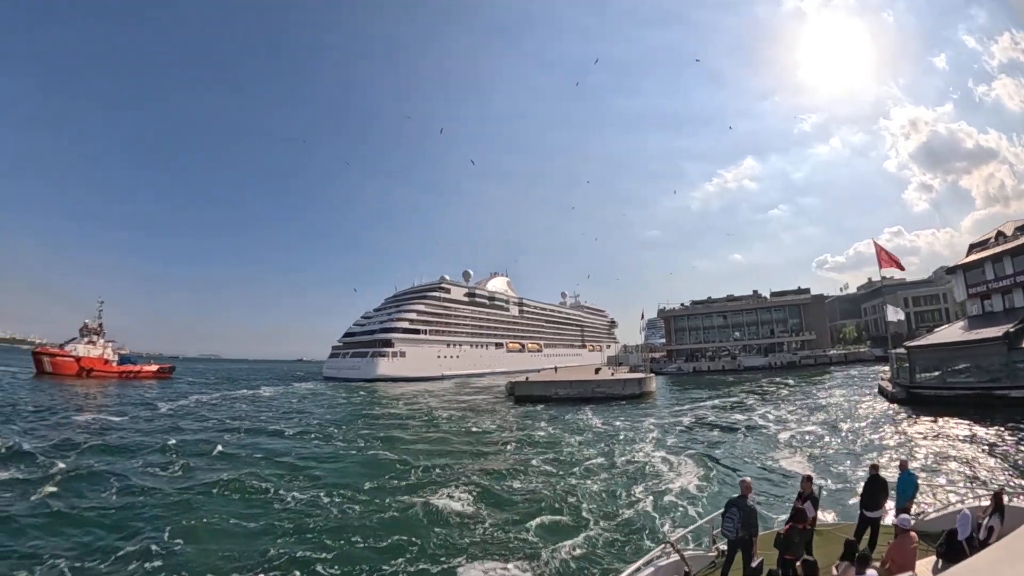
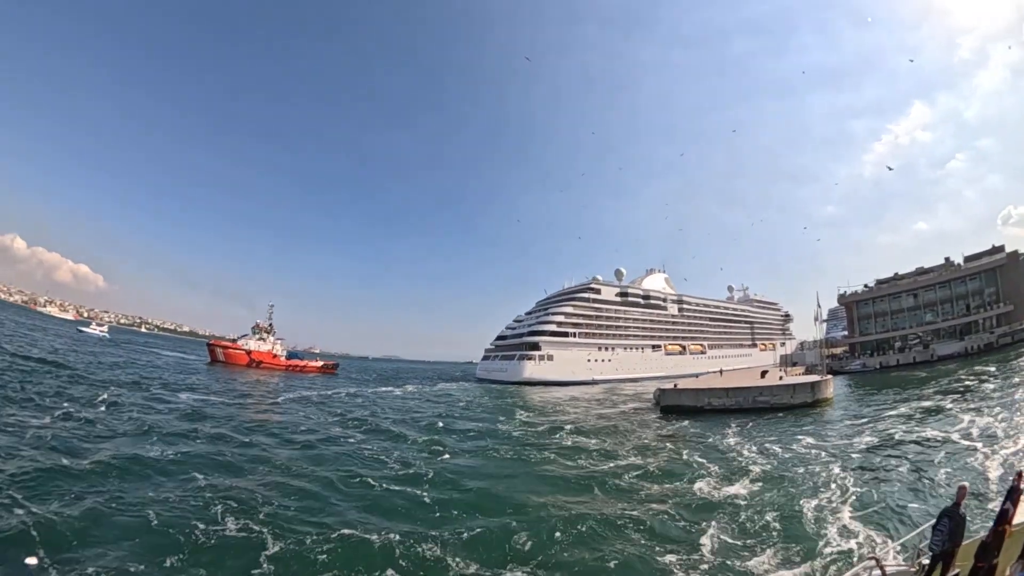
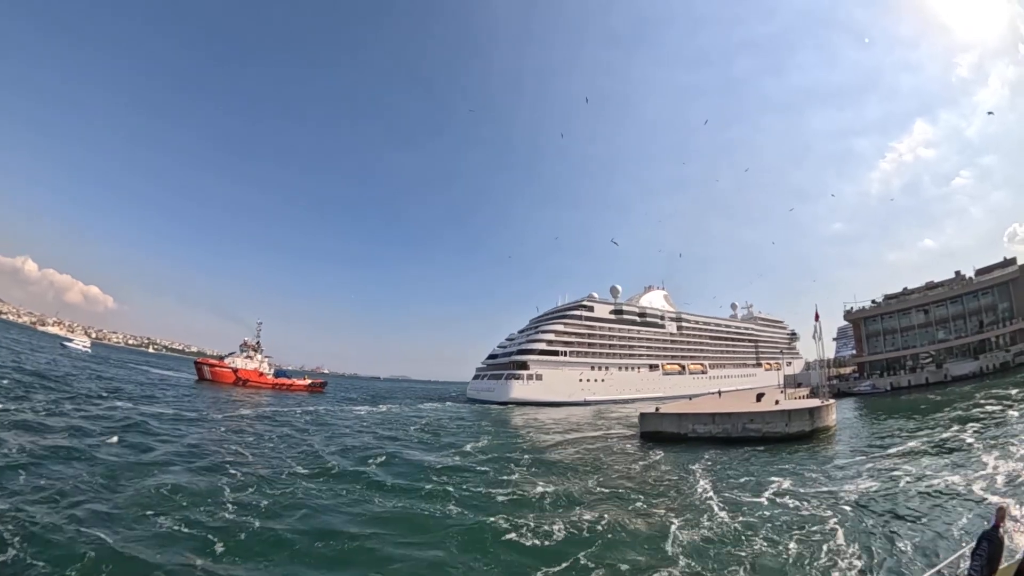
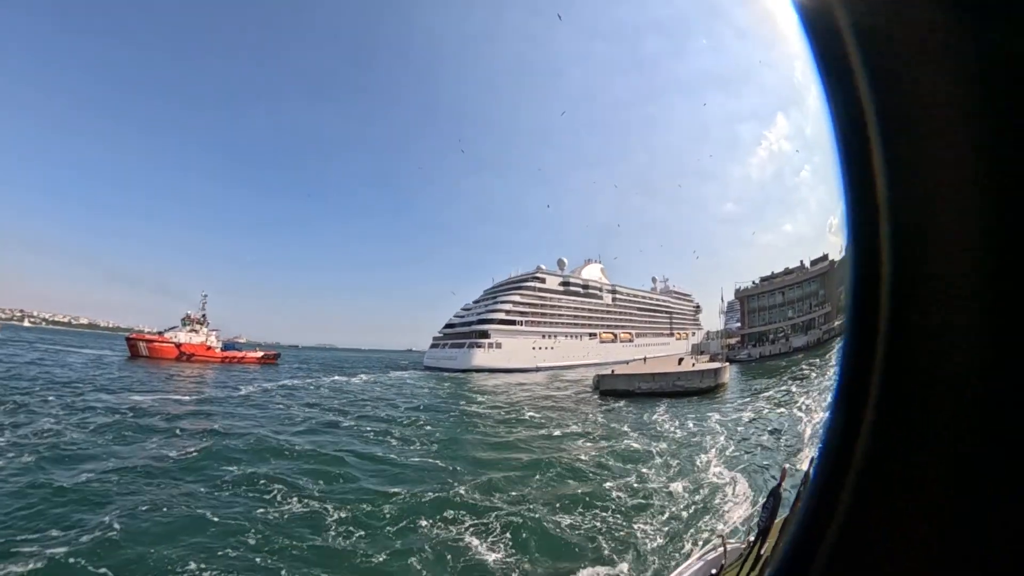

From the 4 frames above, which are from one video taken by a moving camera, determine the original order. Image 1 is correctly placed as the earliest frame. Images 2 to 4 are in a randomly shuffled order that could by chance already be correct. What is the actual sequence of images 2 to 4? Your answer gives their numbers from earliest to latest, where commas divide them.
4, 2, 3
